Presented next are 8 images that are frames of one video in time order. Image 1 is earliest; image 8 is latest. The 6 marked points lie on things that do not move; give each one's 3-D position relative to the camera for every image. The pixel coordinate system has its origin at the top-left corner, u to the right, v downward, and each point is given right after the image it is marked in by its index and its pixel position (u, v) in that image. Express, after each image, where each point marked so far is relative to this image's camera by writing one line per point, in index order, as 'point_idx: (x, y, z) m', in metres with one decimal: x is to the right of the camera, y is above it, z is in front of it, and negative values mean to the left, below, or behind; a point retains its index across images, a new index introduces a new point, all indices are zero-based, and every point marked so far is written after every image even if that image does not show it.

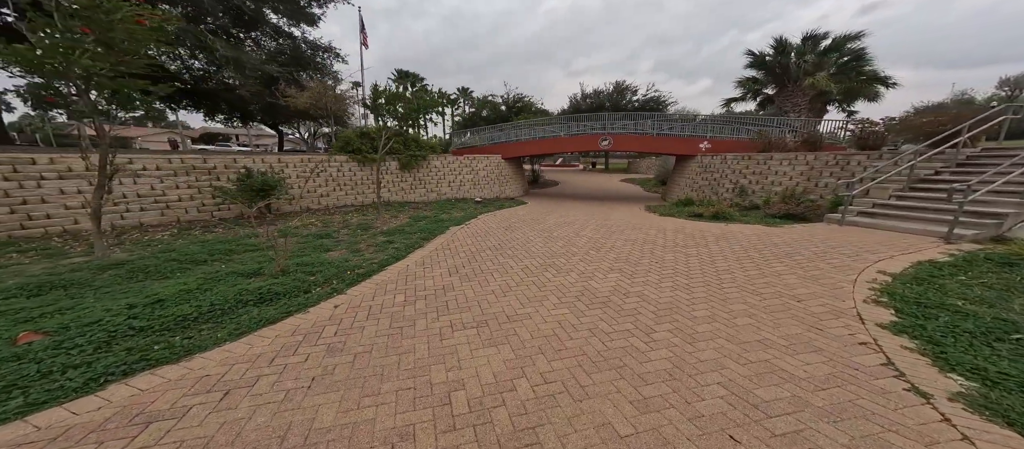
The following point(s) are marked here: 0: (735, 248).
0: (+3.8, -0.4, +5.6) m
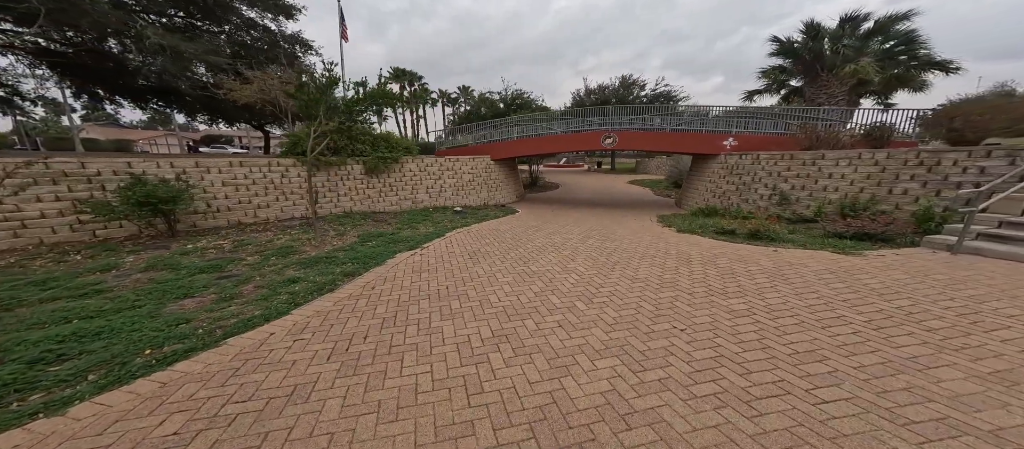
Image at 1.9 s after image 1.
0: (+3.2, -0.8, +3.6) m
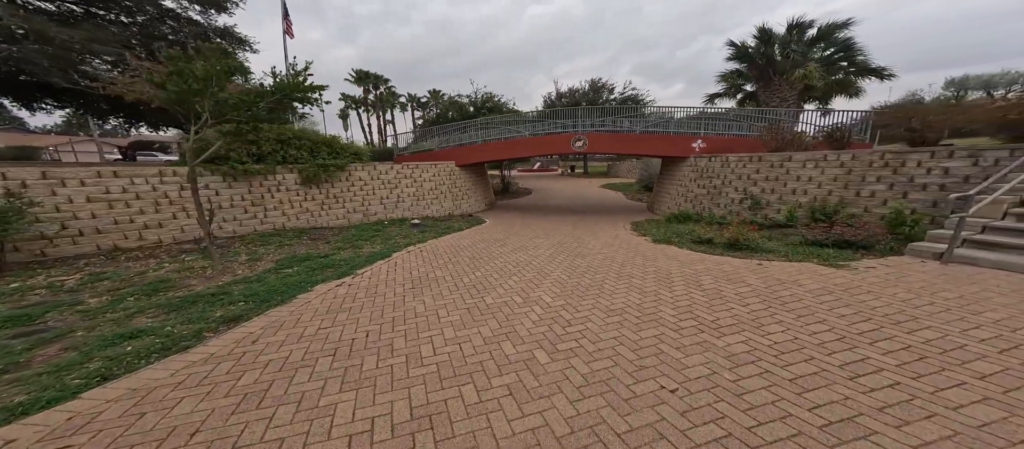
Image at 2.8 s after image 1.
0: (+2.7, -0.9, +3.0) m
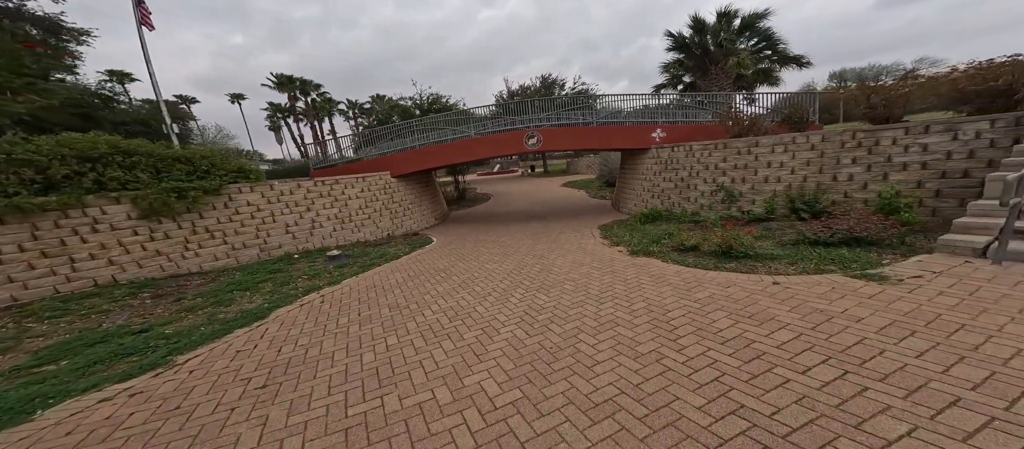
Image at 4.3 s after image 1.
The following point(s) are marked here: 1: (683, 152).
0: (+2.2, -1.0, +1.7) m
1: (+4.4, +1.9, +8.7) m
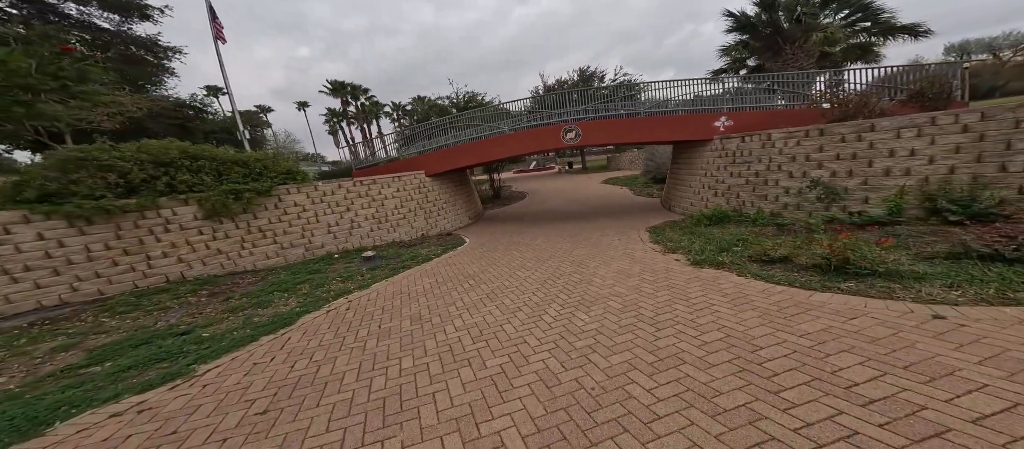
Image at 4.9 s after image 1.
0: (+2.2, -1.1, +0.7) m
1: (+5.5, +1.8, +7.3) m
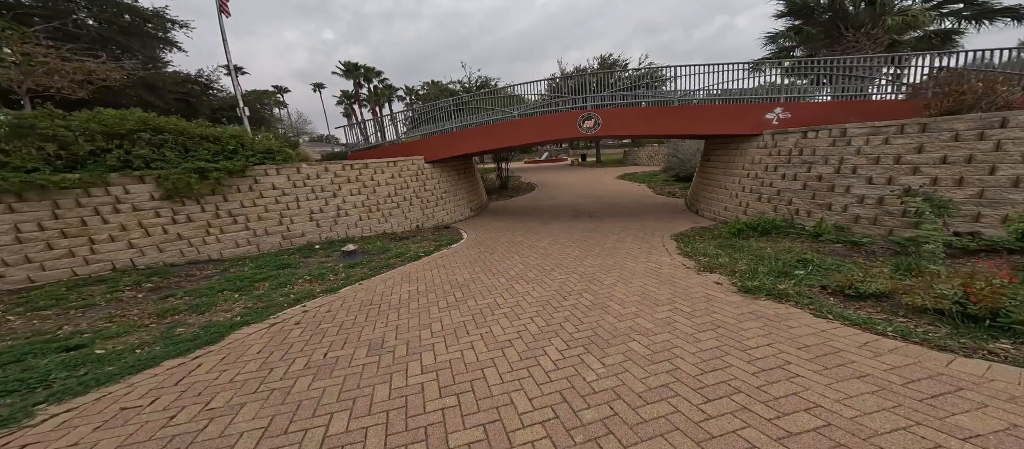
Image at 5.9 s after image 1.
0: (+1.9, -1.3, -0.3) m
1: (+5.6, +1.6, +6.0) m
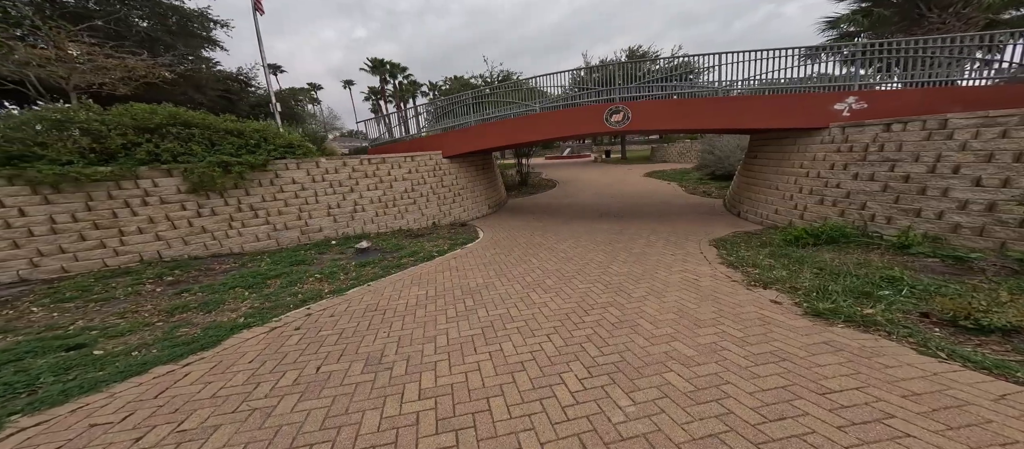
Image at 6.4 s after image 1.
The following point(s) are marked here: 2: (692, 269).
0: (+1.8, -1.4, -0.9) m
1: (+6.0, +1.4, +5.1) m
2: (+2.3, -0.6, +4.3) m
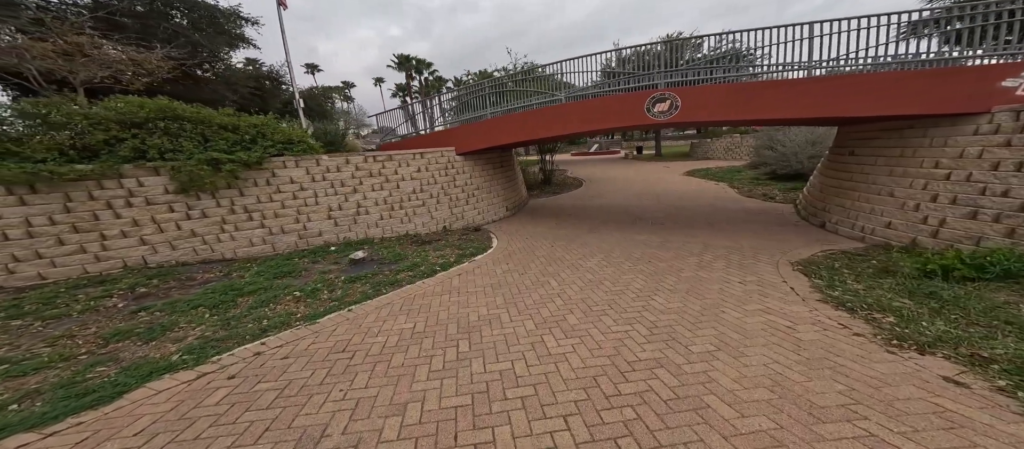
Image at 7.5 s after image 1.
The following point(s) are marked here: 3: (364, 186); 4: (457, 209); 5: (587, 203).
0: (+1.3, -1.6, -2.0) m
1: (+6.2, +1.2, +3.5) m
2: (+2.4, -0.8, +3.1) m
3: (-2.8, +0.7, +6.2) m
4: (-1.2, +0.3, +7.3) m
5: (+2.6, +0.6, +10.7) m
